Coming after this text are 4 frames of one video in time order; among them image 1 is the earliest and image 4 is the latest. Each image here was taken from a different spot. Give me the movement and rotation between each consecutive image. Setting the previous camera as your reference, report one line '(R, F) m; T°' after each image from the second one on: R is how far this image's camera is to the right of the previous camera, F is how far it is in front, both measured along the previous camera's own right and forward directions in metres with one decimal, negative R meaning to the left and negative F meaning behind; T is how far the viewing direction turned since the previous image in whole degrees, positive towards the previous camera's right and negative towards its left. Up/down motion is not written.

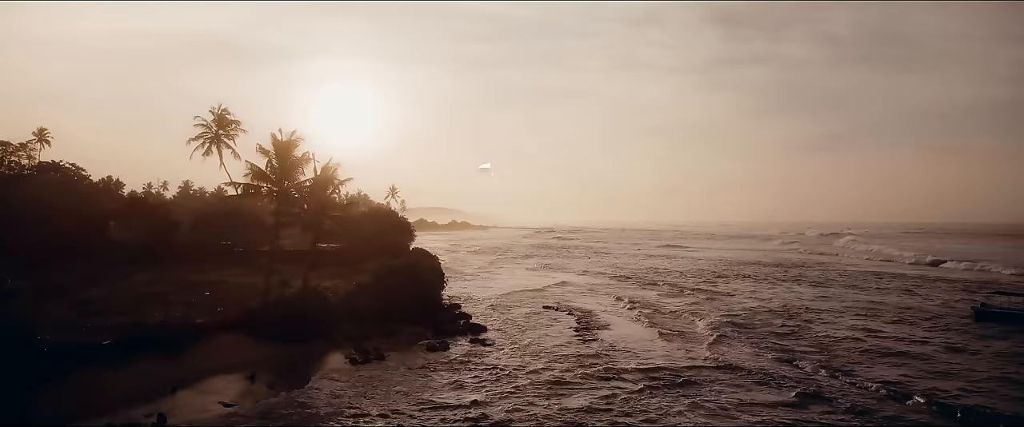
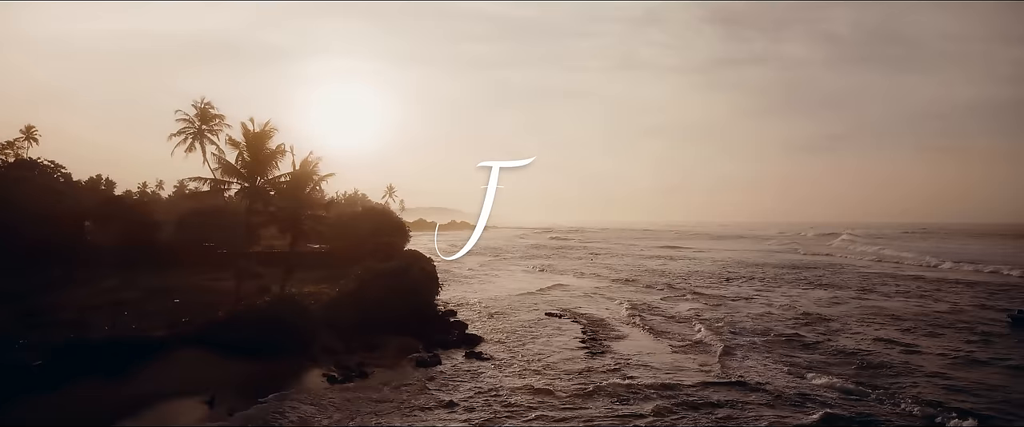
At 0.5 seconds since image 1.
(0.0, +1.9) m; 0°
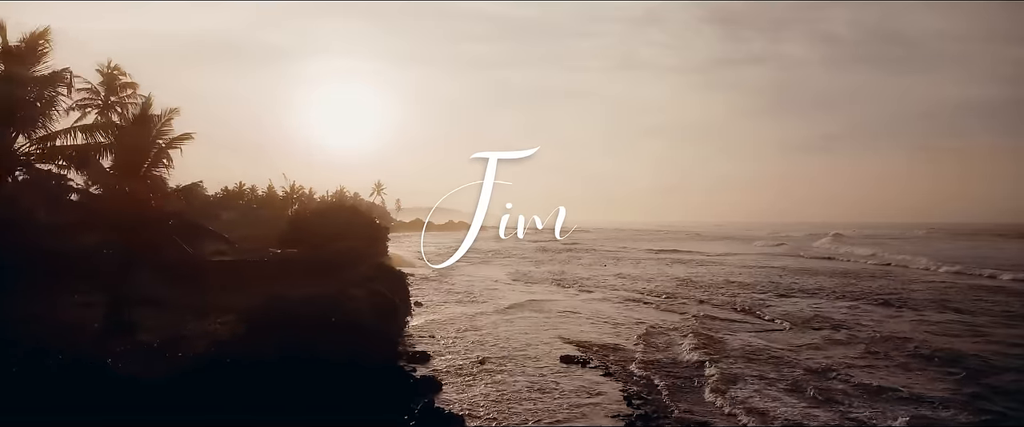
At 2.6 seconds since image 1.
(0.0, +7.9) m; 0°
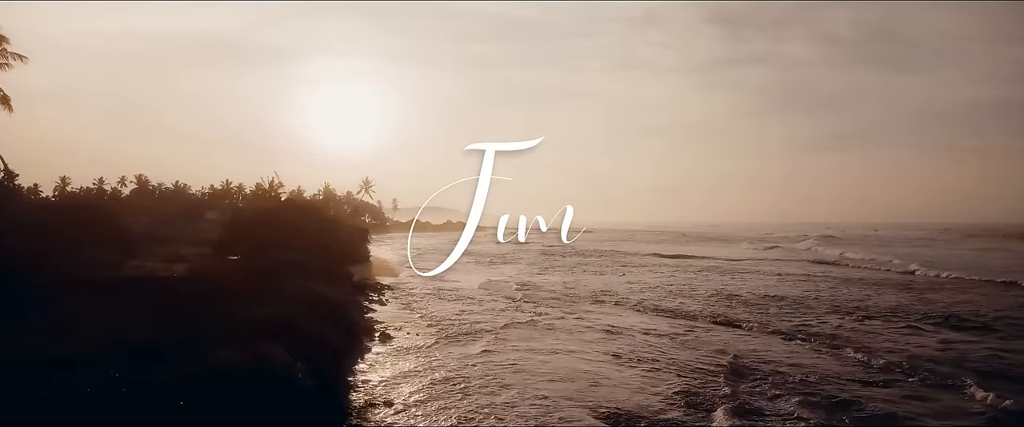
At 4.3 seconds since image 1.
(0.0, +6.9) m; 0°
